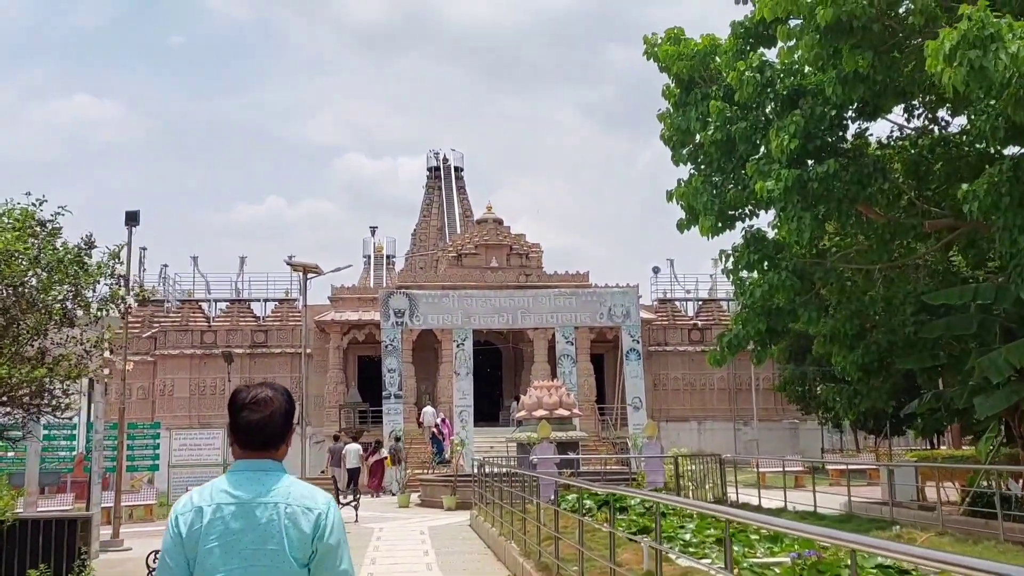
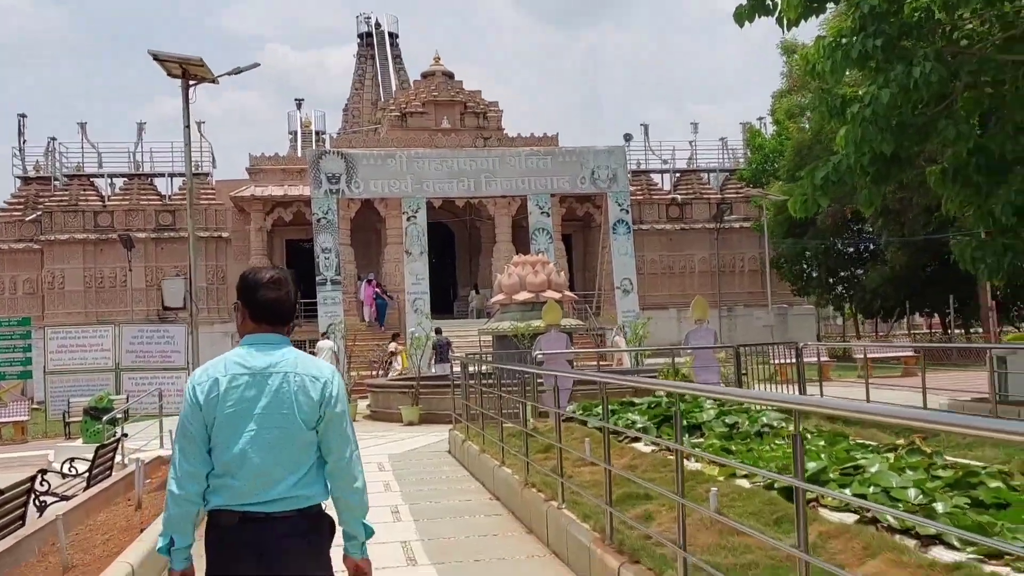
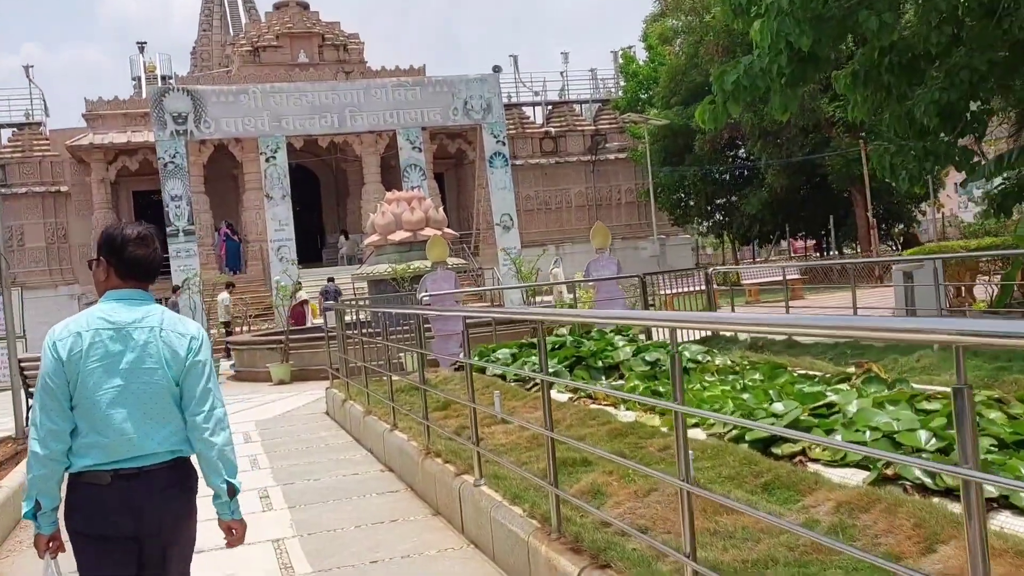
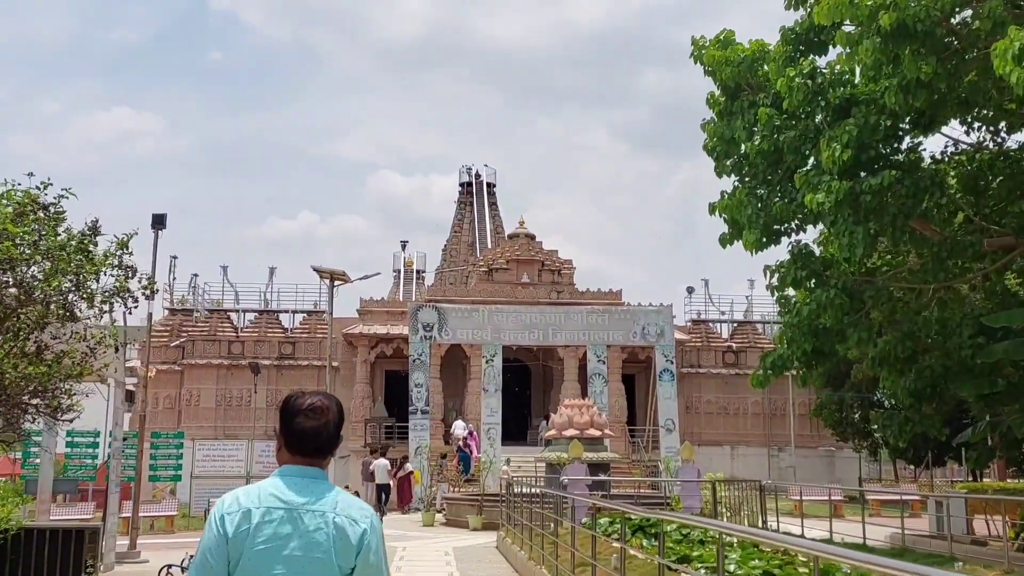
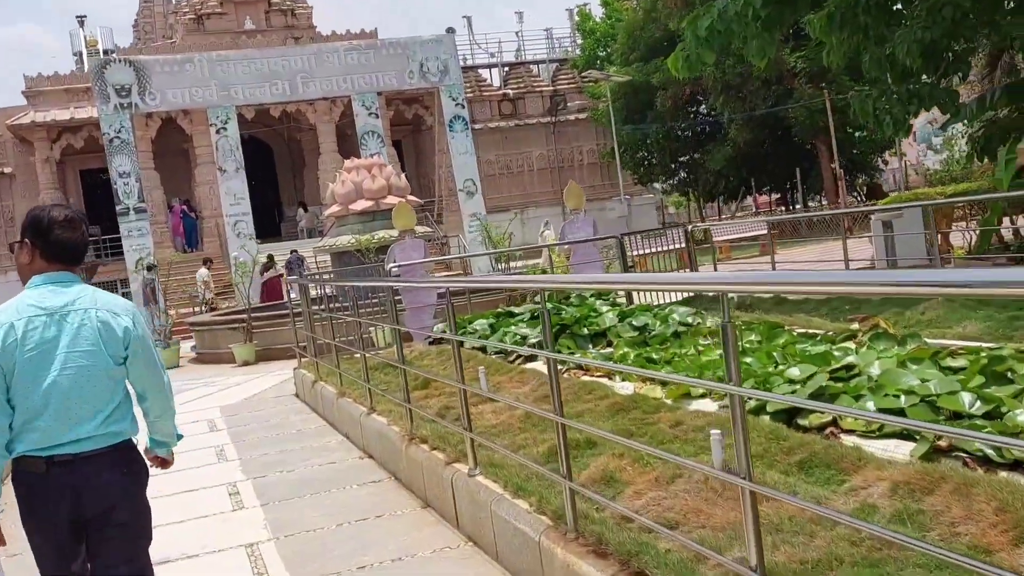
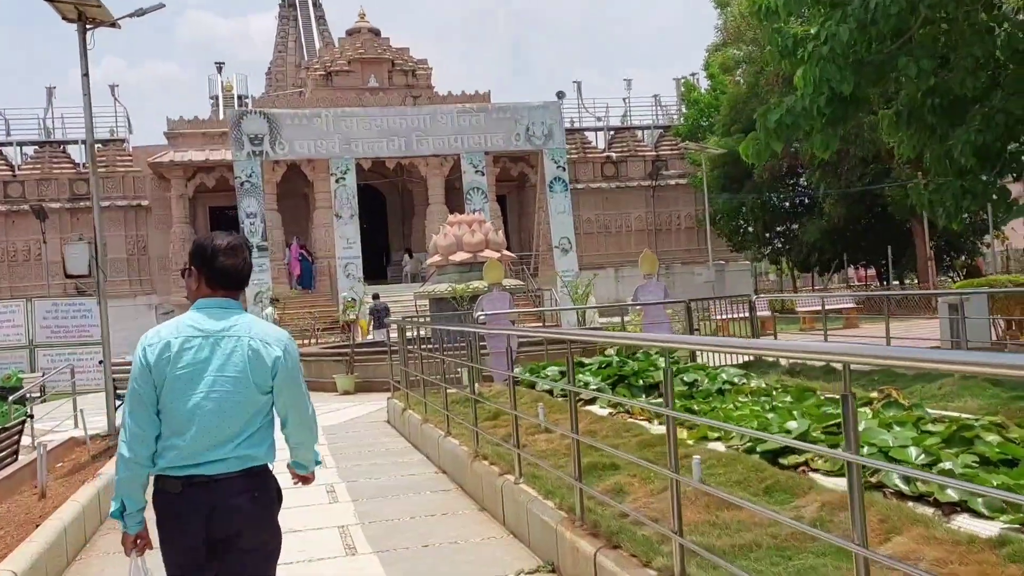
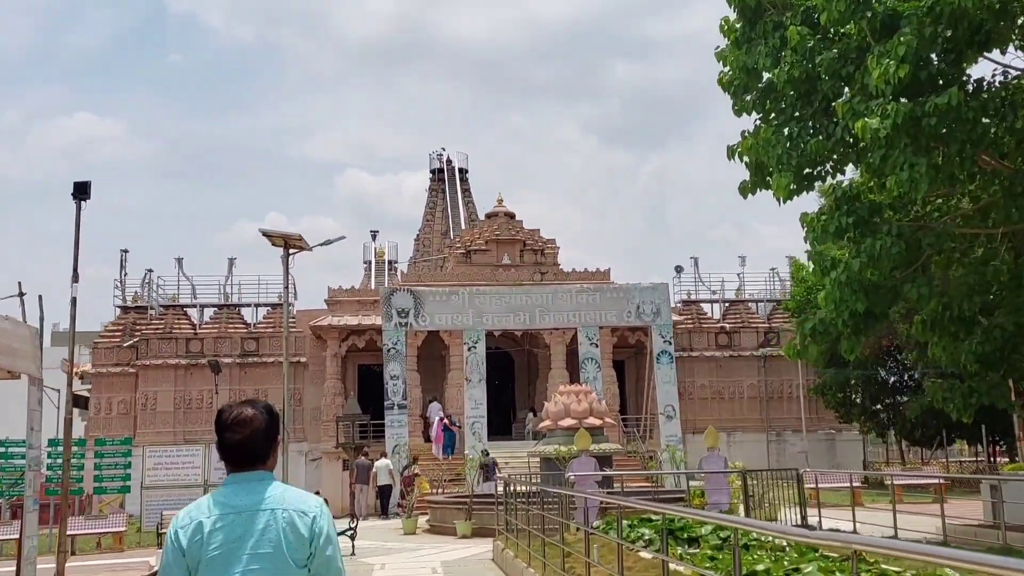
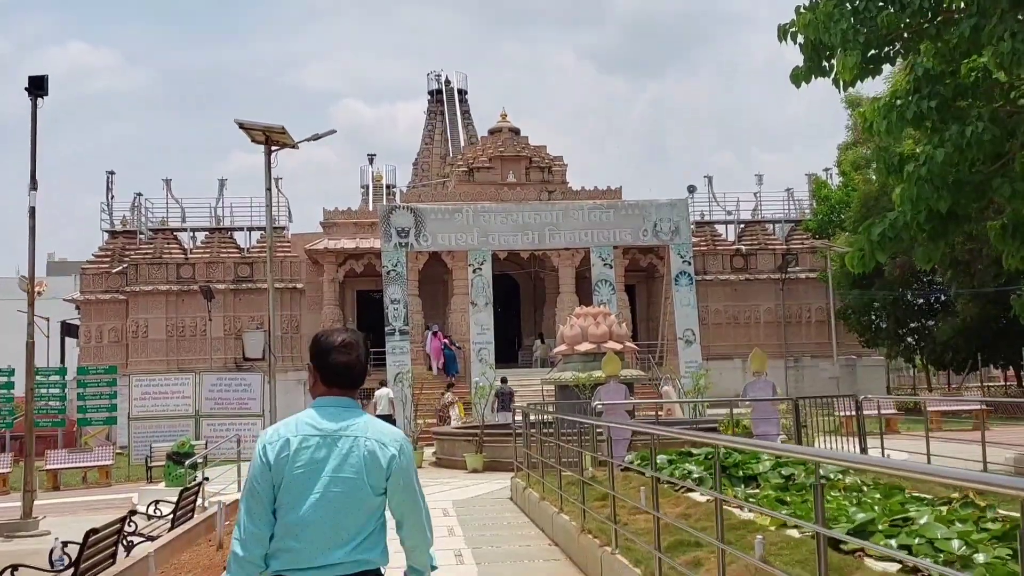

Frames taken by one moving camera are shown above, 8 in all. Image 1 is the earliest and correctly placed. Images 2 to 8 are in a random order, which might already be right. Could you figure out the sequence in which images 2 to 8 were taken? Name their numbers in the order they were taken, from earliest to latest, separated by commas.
4, 7, 8, 2, 6, 3, 5
